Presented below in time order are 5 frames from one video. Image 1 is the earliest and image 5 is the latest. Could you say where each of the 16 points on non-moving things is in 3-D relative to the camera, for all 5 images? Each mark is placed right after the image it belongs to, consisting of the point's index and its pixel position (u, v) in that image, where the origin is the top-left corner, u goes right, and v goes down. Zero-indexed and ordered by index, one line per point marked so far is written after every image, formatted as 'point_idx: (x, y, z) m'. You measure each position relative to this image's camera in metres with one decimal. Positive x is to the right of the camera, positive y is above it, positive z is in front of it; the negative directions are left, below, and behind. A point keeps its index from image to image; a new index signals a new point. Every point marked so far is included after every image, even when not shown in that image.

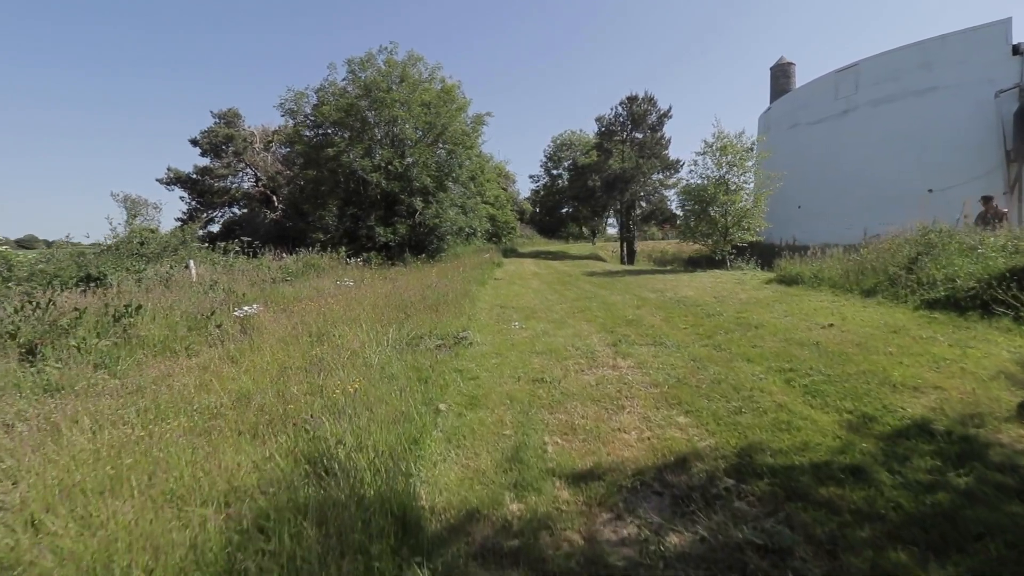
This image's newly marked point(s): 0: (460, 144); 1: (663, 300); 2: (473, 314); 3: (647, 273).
0: (-1.9, +5.1, +19.0) m
1: (+2.4, -0.2, +8.5) m
2: (-0.6, -0.4, +8.2) m
3: (+3.3, +0.4, +13.1) m
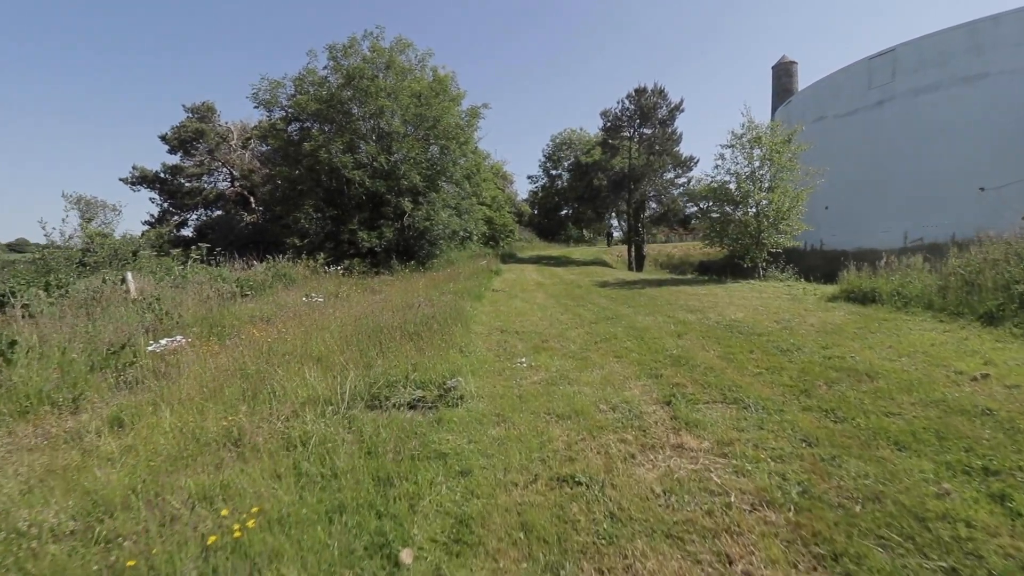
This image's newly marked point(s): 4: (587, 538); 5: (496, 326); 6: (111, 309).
0: (-1.9, +4.8, +17.1) m
1: (+2.5, -0.5, +6.7) m
2: (-0.6, -0.7, +6.3) m
3: (+3.4, +0.1, +11.3) m
4: (+0.4, -1.2, +2.5) m
5: (-0.2, -0.5, +7.7) m
6: (-6.0, -0.3, +8.0) m
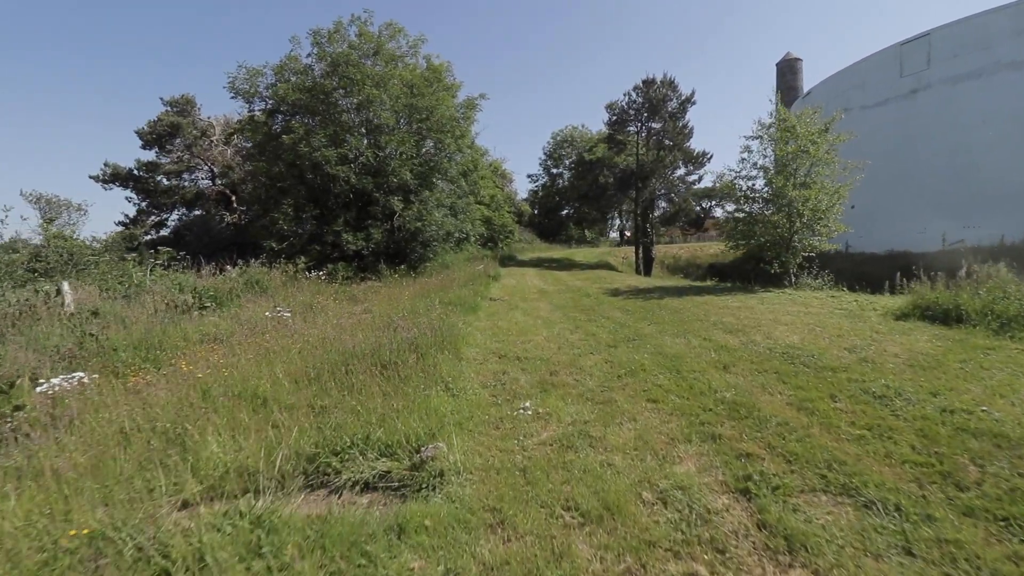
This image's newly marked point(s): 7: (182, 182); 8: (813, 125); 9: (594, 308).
0: (-1.9, +4.6, +15.8) m
1: (+2.5, -0.6, +5.3) m
2: (-0.6, -0.9, +5.0) m
3: (+3.4, -0.1, +10.0) m
4: (+0.4, -1.4, +1.2) m
5: (-0.2, -0.7, +6.3) m
6: (-6.0, -0.5, +6.6) m
7: (-12.3, +3.9, +19.9) m
8: (+5.8, +3.2, +10.3) m
9: (+1.4, -0.3, +8.9) m
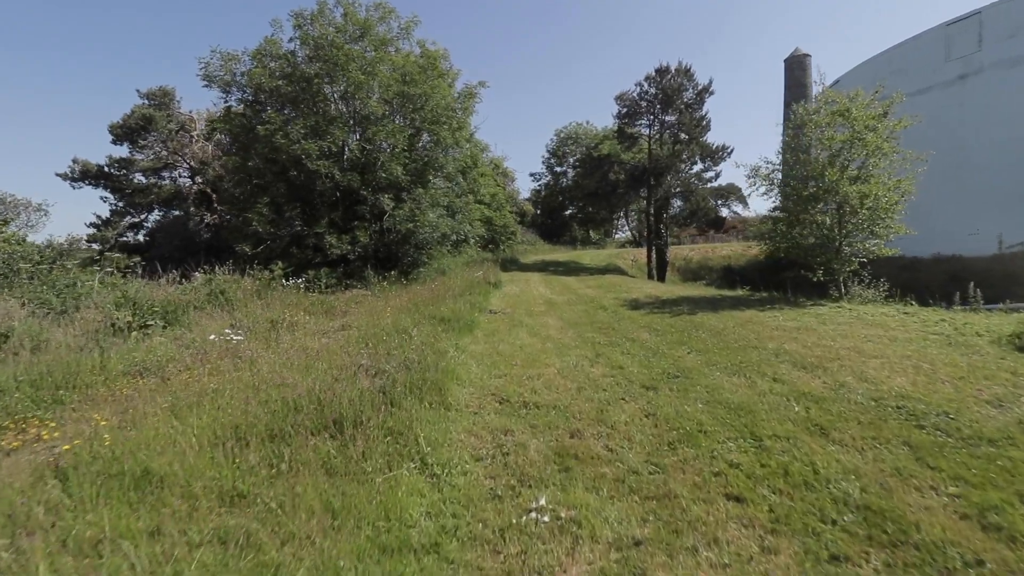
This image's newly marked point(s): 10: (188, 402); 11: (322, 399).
0: (-1.9, +4.4, +14.3) m
1: (+2.5, -0.8, +3.8) m
2: (-0.5, -1.0, +3.5) m
3: (+3.4, -0.3, +8.5) m
4: (+0.4, -1.6, -0.3) m
5: (-0.2, -0.9, +4.8) m
6: (-6.0, -0.7, +5.2) m
7: (-12.2, +3.7, +18.4) m
8: (+5.9, +3.0, +8.8) m
9: (+1.4, -0.5, +7.5) m
10: (-2.6, -0.9, +4.4) m
11: (-1.4, -0.8, +4.0) m
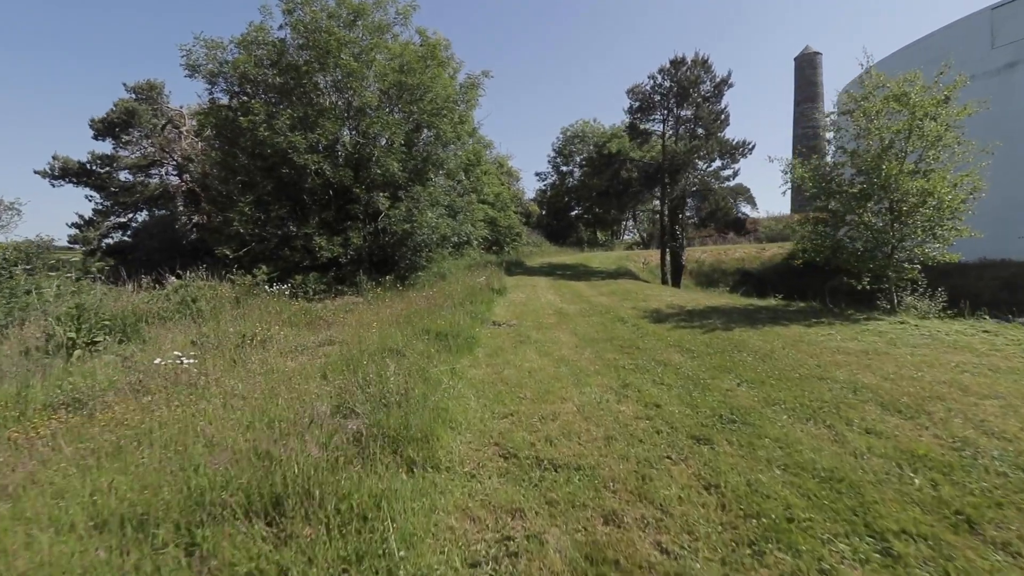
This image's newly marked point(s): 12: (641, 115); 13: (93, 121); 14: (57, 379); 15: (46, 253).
0: (-1.7, +4.3, +13.2) m
1: (+2.6, -1.0, +2.7) m
2: (-0.5, -1.2, +2.4) m
3: (+3.5, -0.4, +7.4) m
4: (+0.4, -1.7, -1.4) m
5: (-0.1, -1.1, +3.8) m
6: (-5.9, -0.8, +4.2) m
7: (-12.0, +3.6, +17.5) m
8: (+6.0, +2.8, +7.7) m
9: (+1.5, -0.7, +6.4) m
10: (-2.6, -1.0, +3.4) m
11: (-1.4, -1.0, +3.0) m
12: (+4.2, +5.6, +17.4) m
13: (-13.1, +5.3, +16.8) m
14: (-4.4, -0.9, +5.2) m
15: (-10.6, +0.8, +12.2) m
